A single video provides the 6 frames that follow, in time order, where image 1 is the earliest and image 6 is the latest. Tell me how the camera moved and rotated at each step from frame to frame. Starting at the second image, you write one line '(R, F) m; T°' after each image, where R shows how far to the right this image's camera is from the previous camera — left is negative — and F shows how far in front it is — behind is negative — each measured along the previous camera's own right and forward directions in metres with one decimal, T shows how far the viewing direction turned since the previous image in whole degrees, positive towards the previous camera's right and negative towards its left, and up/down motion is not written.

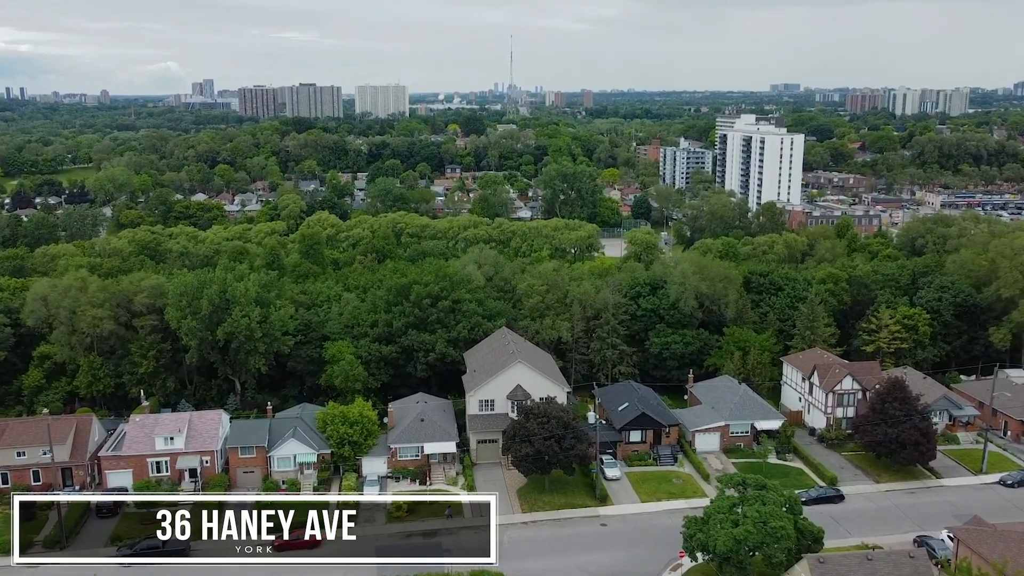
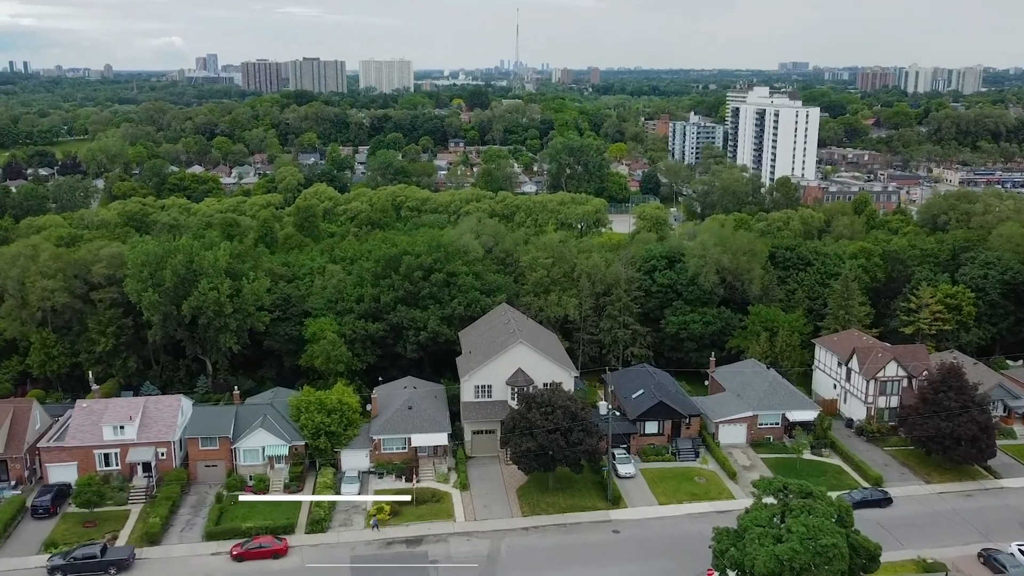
(+0.2, +5.9) m; 0°
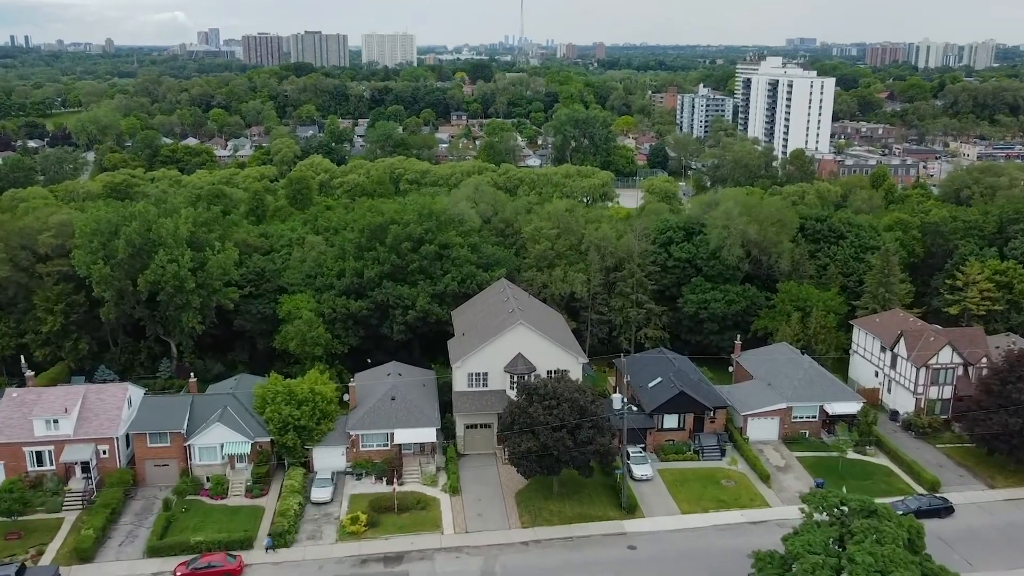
(+0.2, +5.7) m; 0°
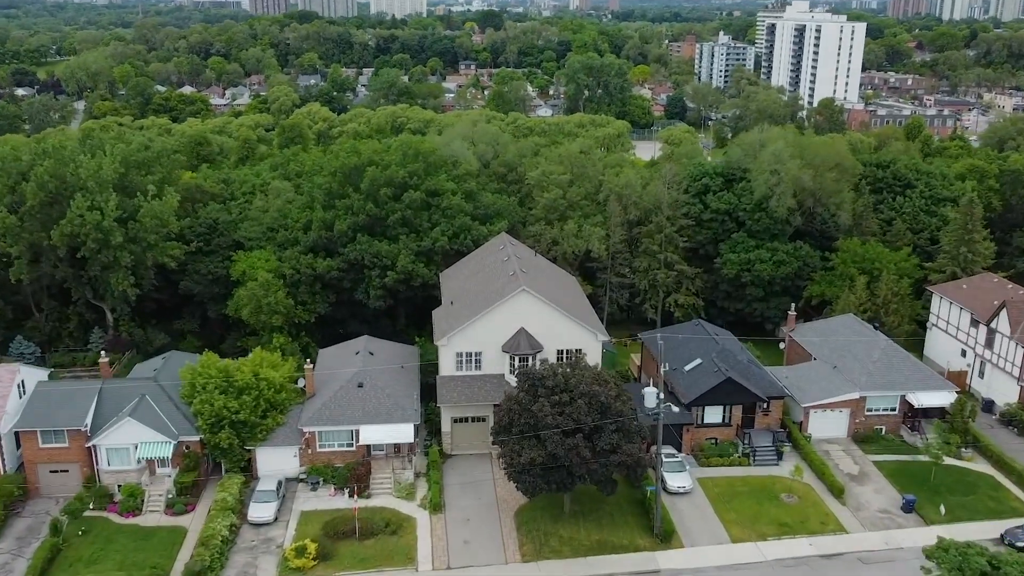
(+0.3, +8.2) m; -1°
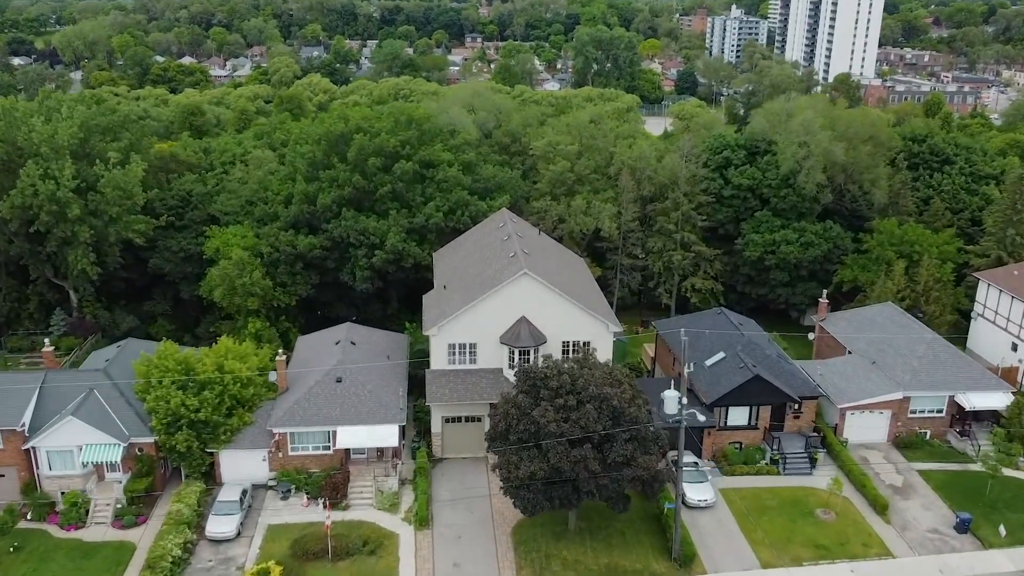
(+0.2, +3.5) m; 0°
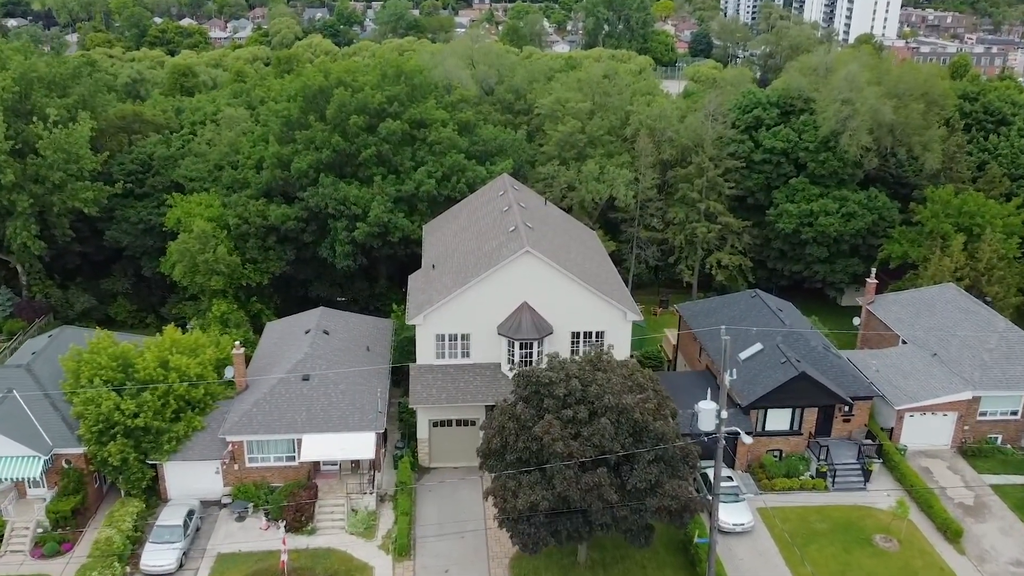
(+0.2, +4.1) m; -1°
